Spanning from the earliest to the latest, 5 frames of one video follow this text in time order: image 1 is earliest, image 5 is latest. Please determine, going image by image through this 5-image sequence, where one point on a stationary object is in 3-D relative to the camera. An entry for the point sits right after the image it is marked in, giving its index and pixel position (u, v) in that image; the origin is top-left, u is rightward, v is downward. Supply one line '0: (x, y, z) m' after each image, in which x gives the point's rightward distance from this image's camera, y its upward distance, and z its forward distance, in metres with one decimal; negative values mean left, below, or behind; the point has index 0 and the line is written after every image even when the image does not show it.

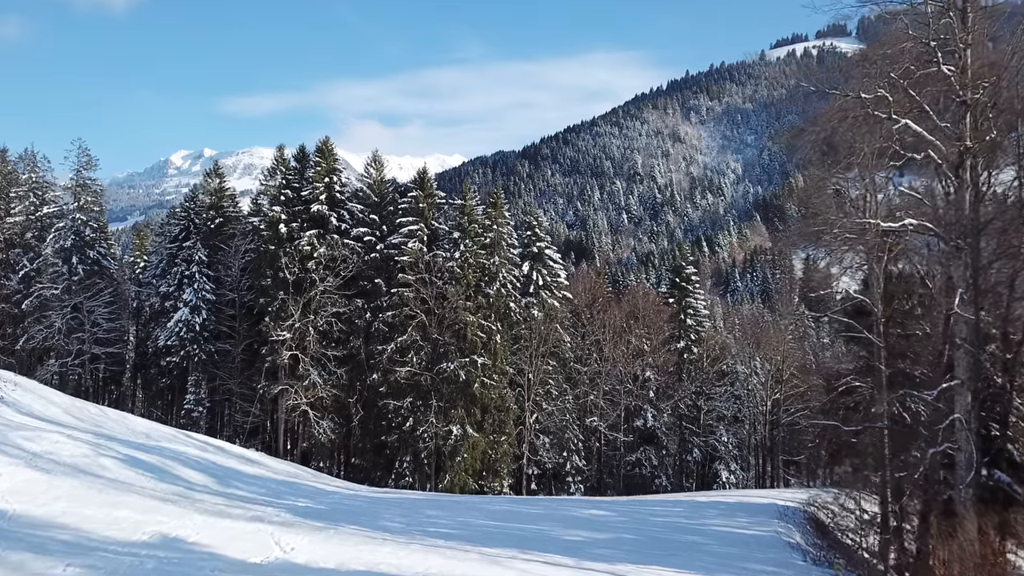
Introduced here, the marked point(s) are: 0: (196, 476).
0: (-5.7, -3.4, +12.3) m
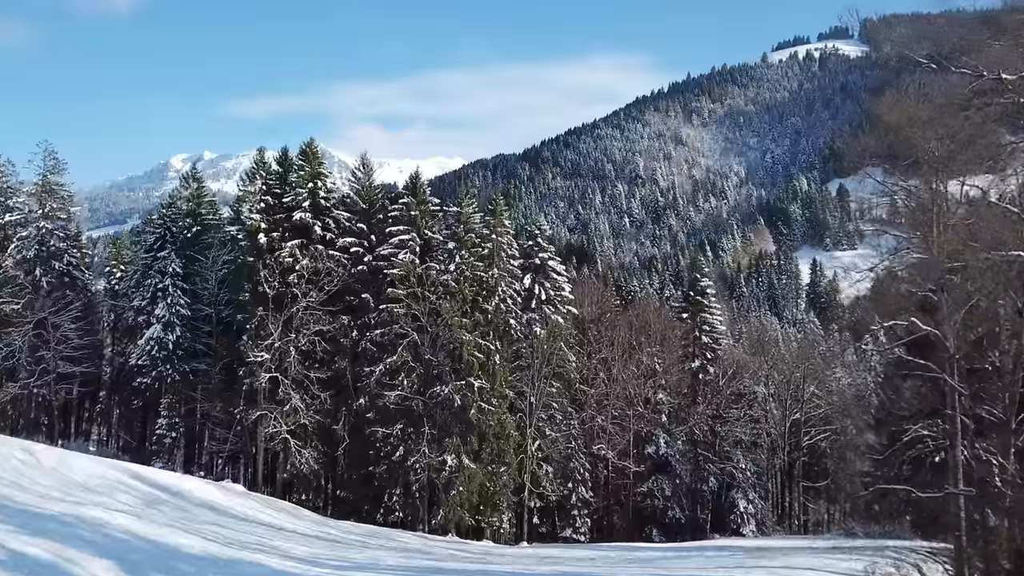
0: (-5.7, -4.0, +9.6) m
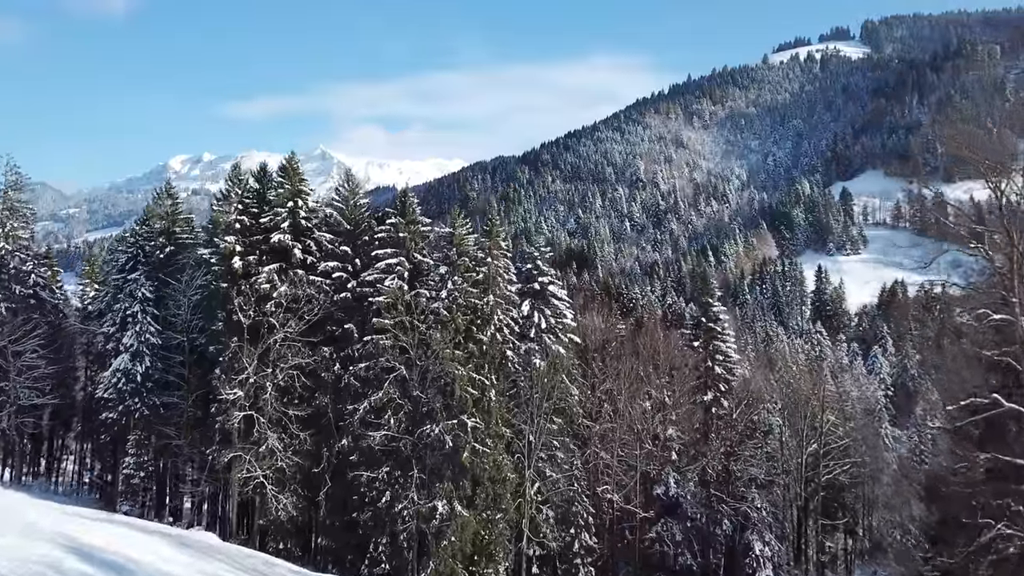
0: (-5.8, -5.1, +7.2) m
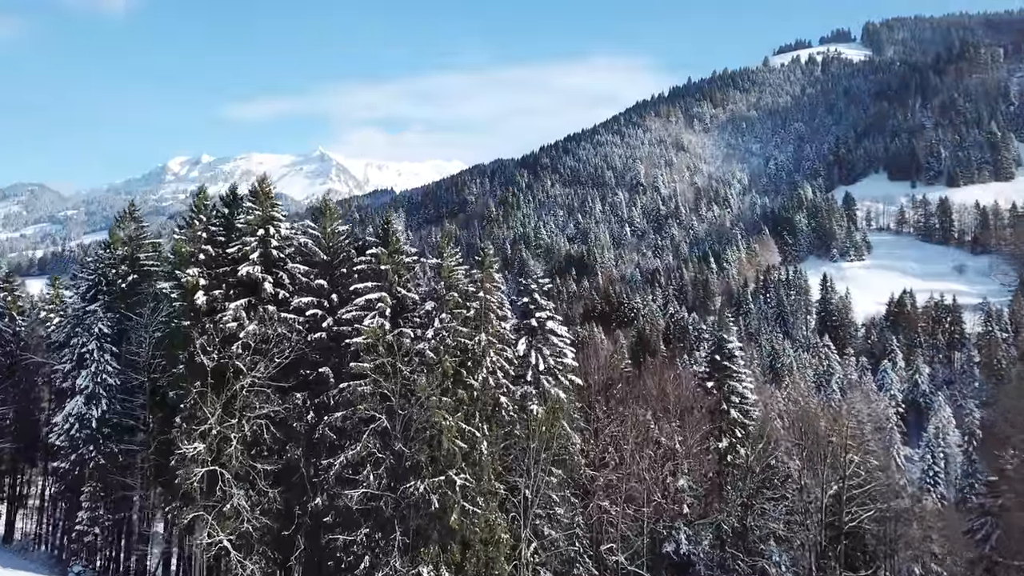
0: (-6.0, -6.4, +4.4) m
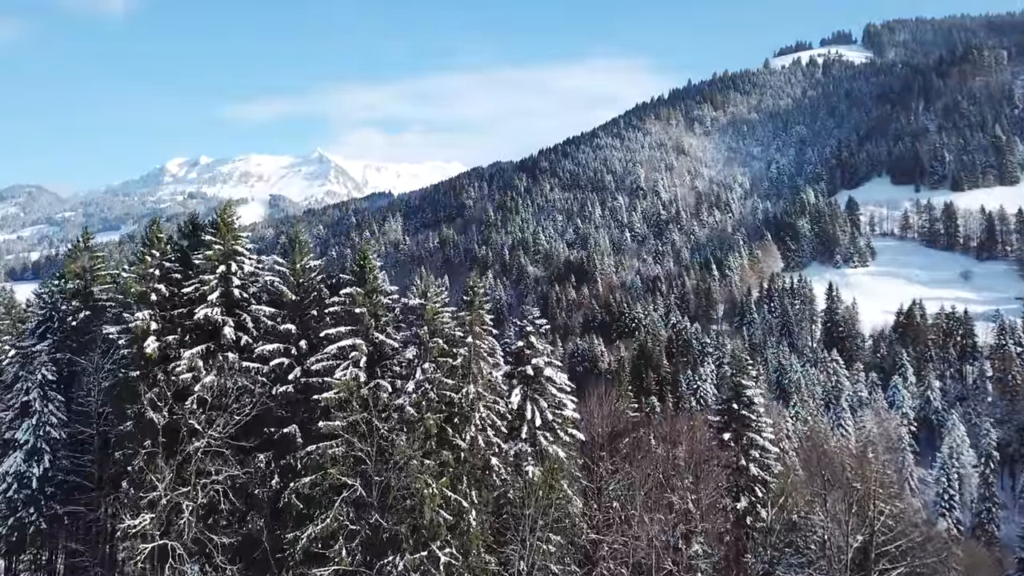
0: (-6.2, -7.8, +1.5) m
